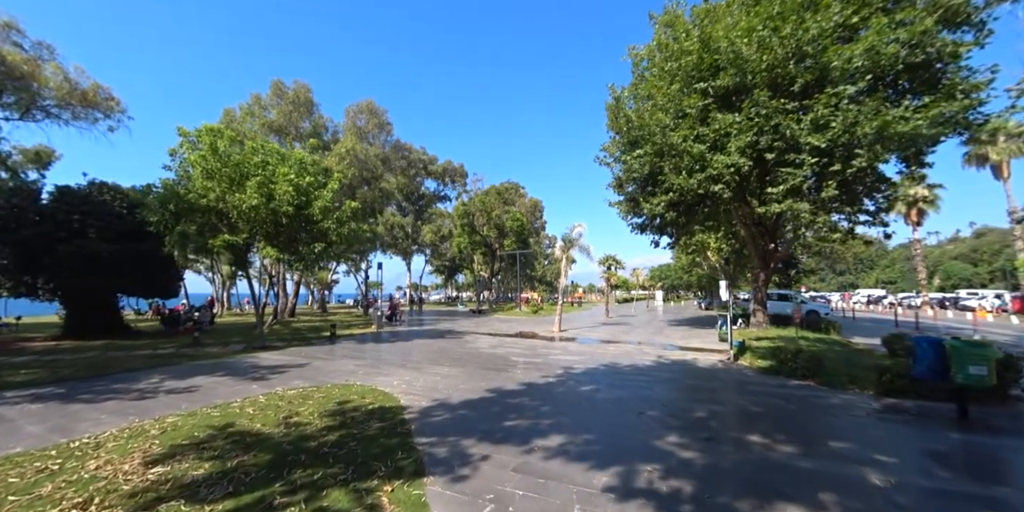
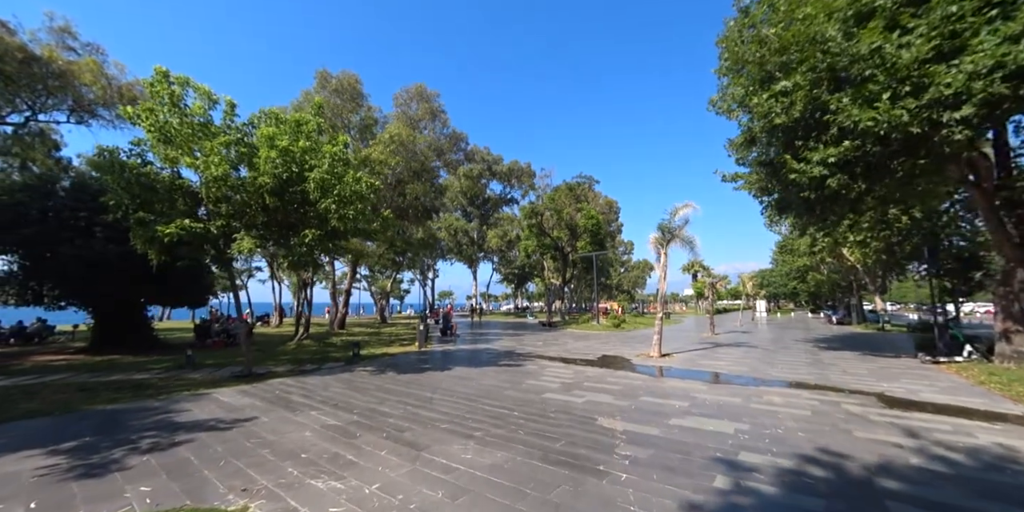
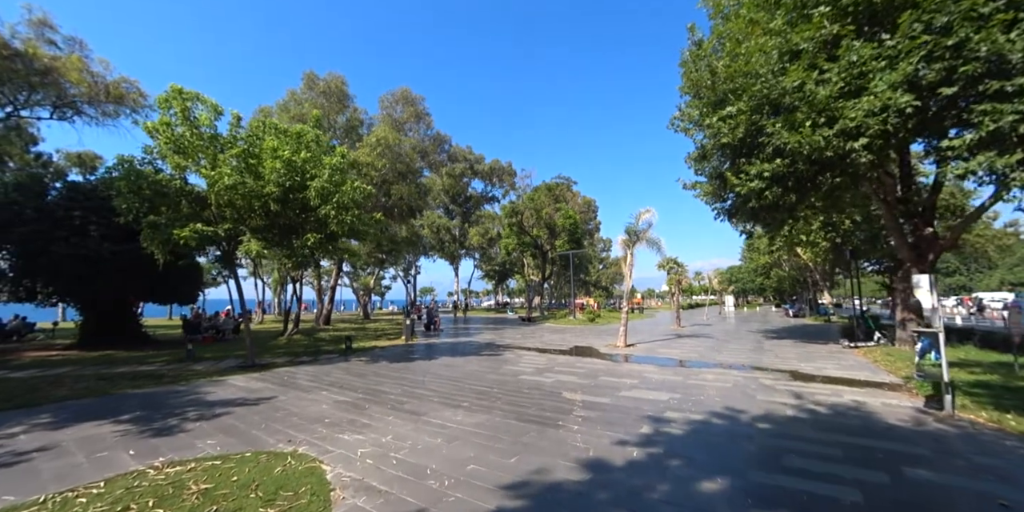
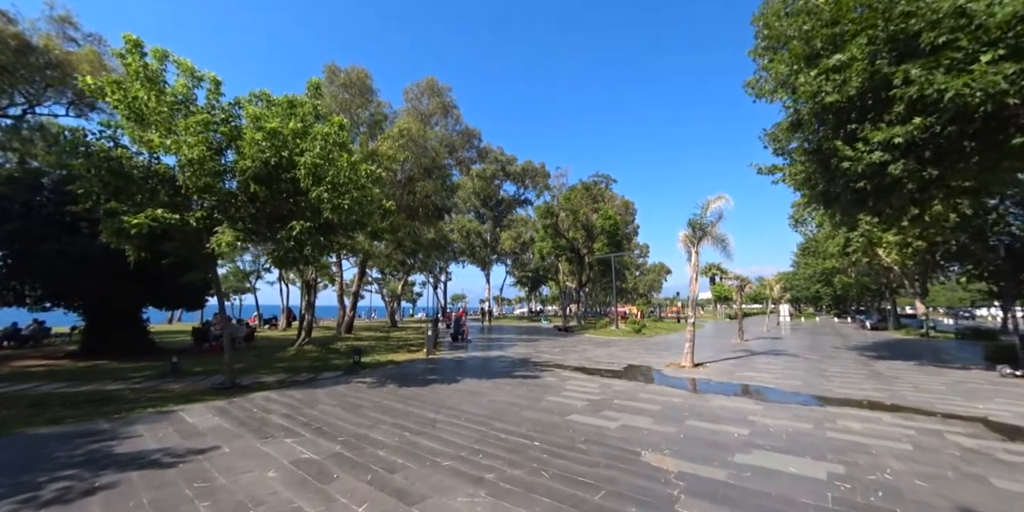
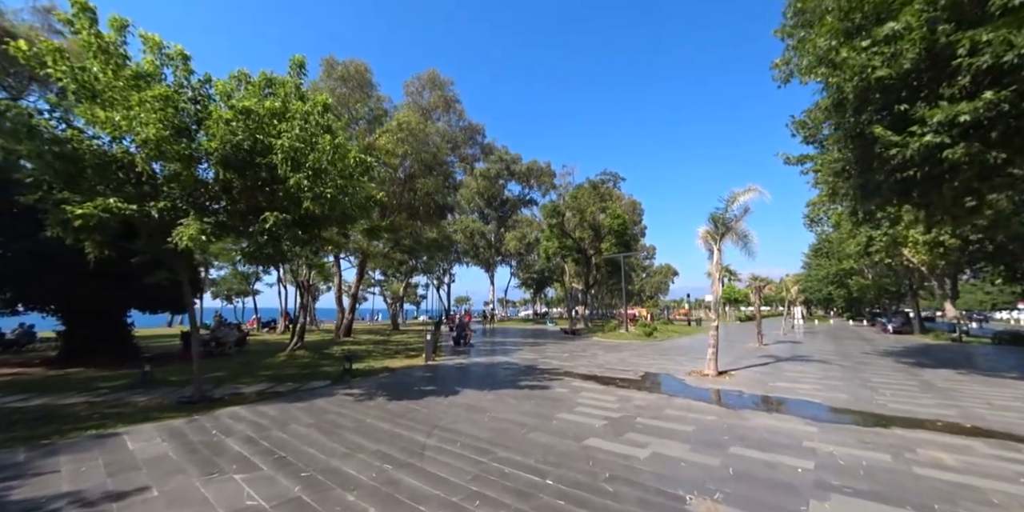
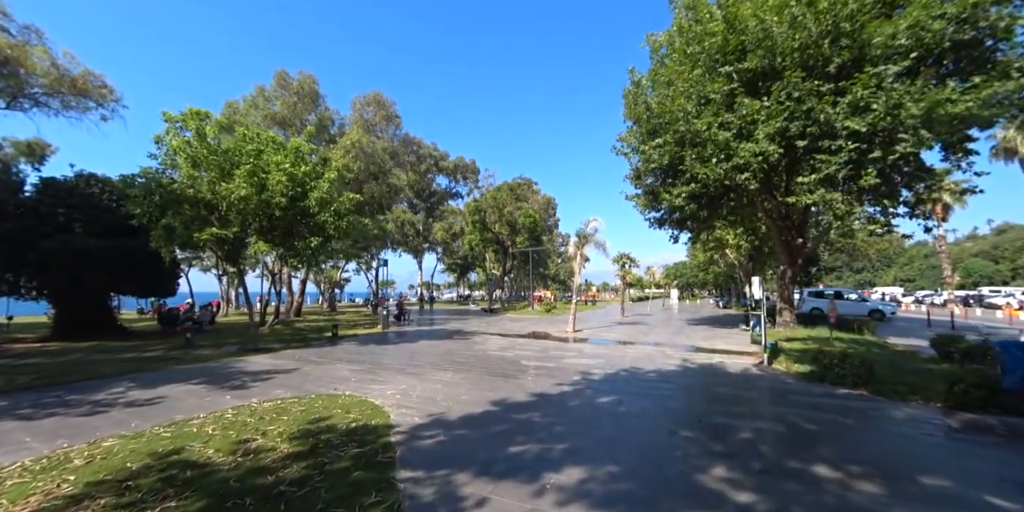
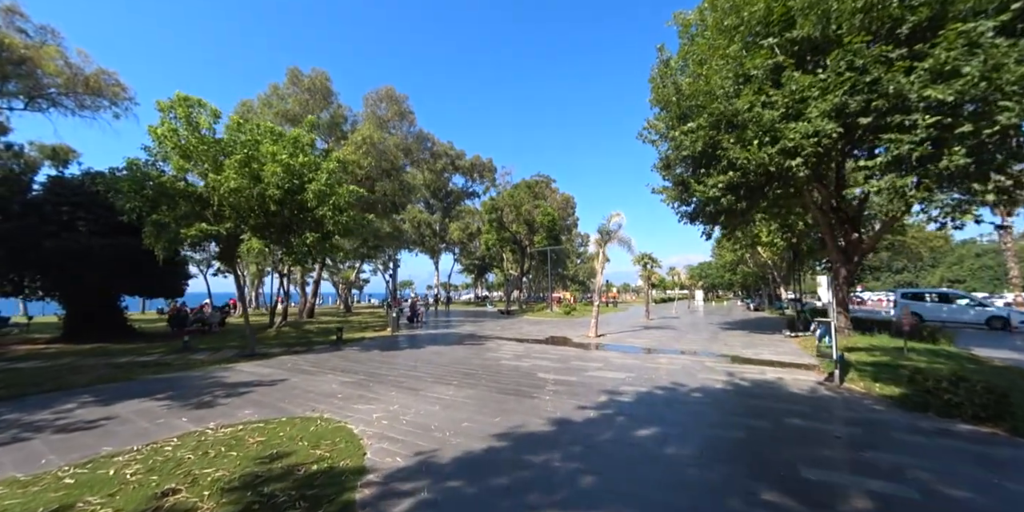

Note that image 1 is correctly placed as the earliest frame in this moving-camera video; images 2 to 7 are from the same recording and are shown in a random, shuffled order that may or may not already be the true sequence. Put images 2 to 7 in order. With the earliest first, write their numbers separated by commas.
6, 7, 3, 2, 4, 5
